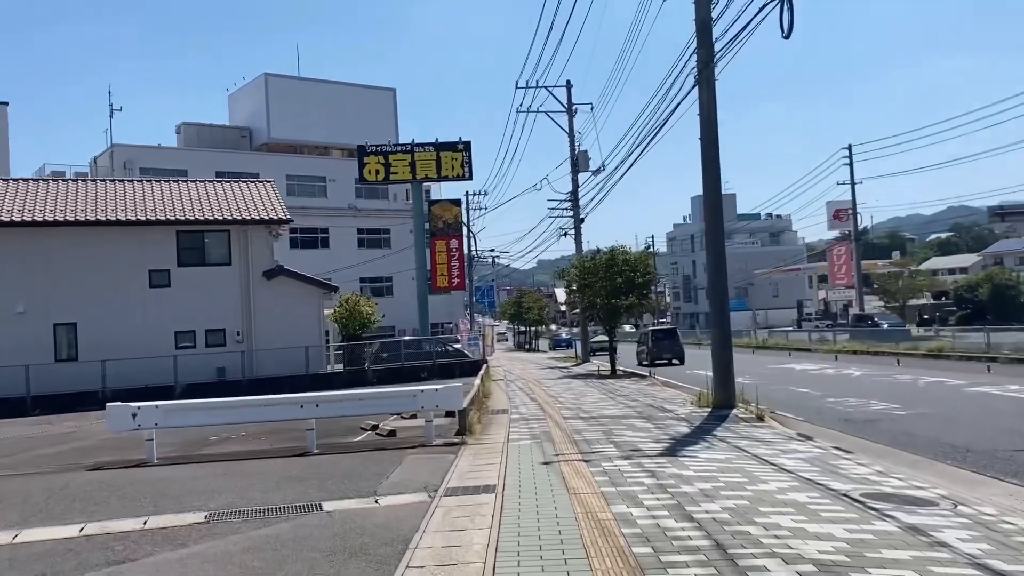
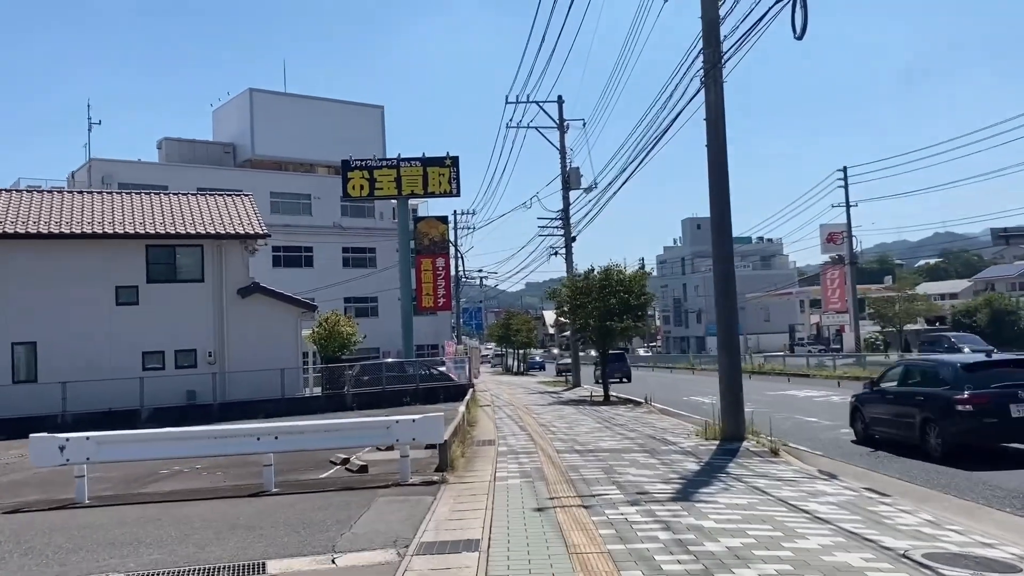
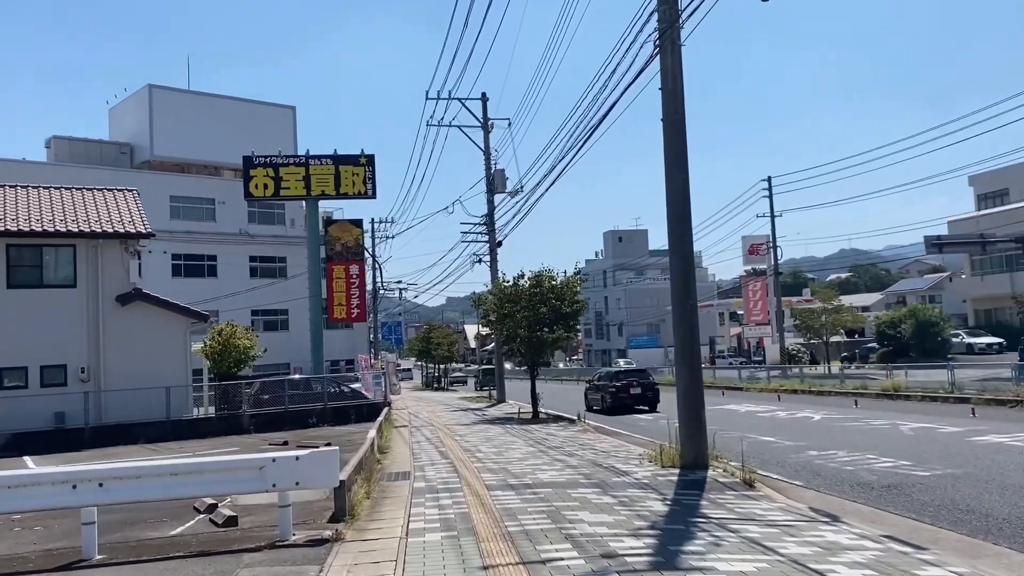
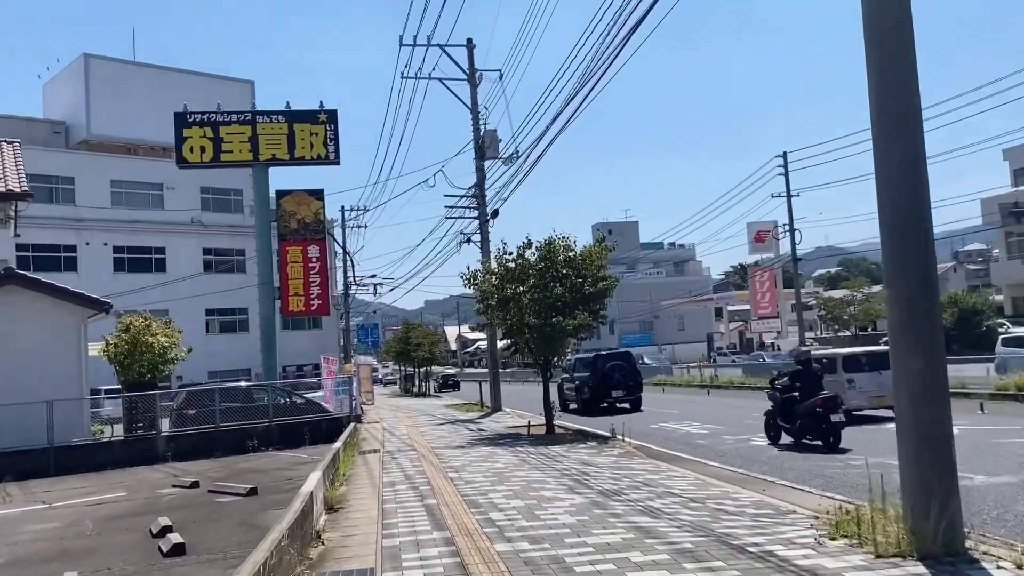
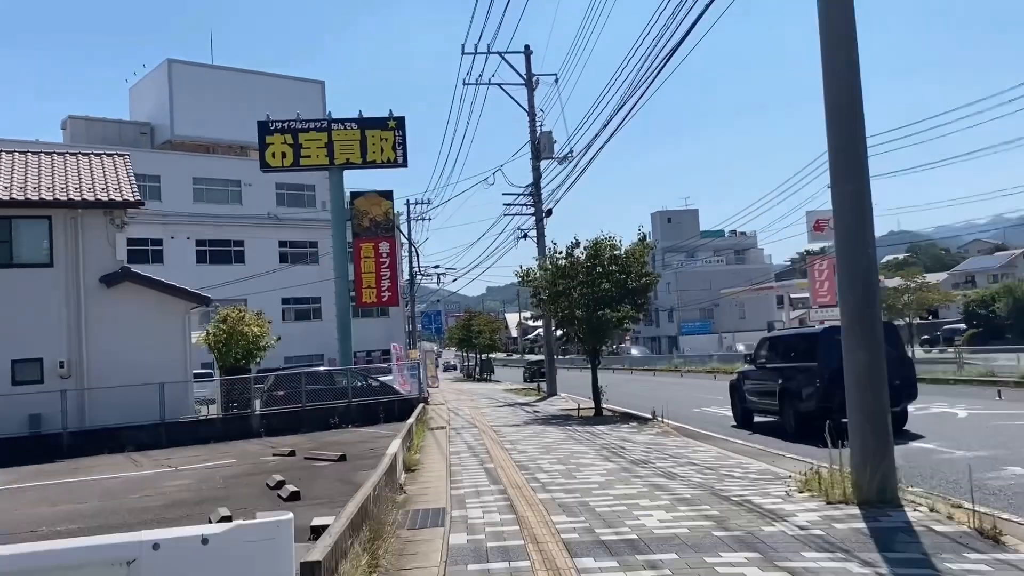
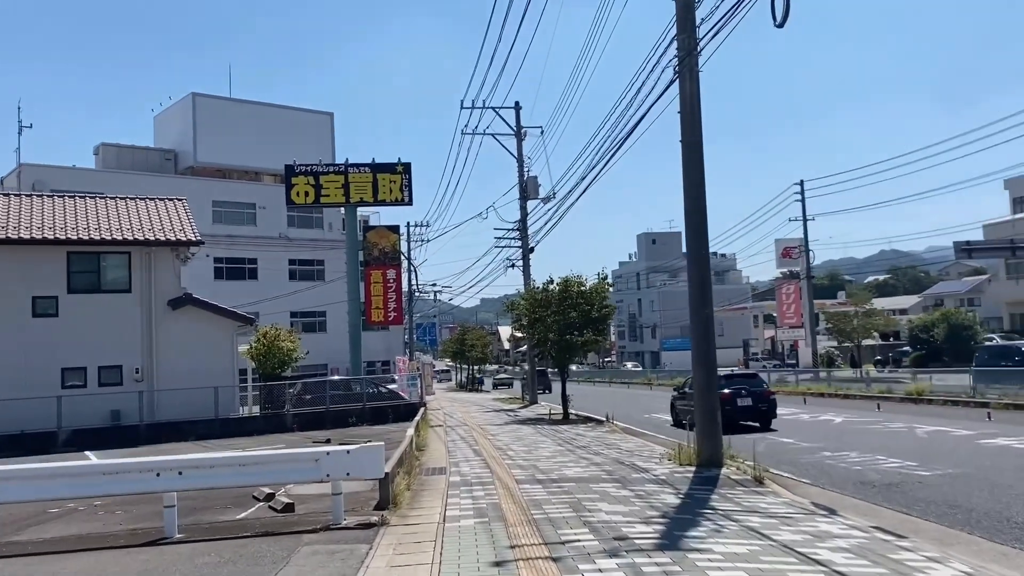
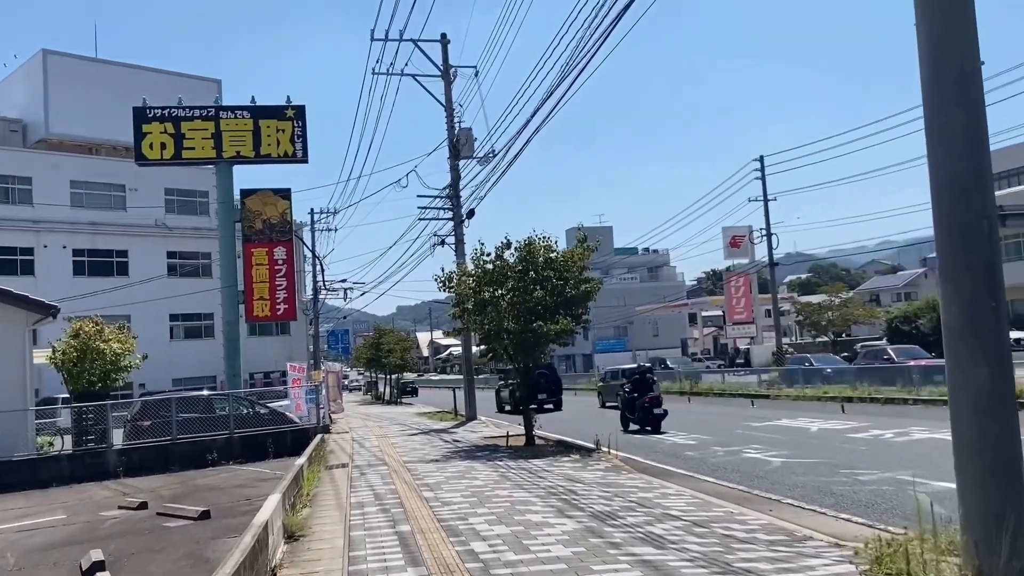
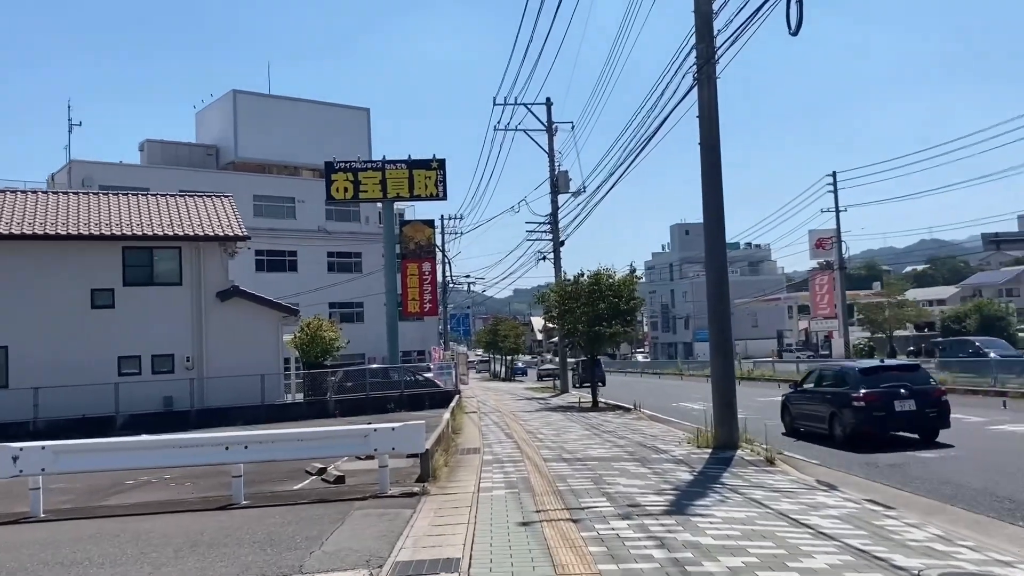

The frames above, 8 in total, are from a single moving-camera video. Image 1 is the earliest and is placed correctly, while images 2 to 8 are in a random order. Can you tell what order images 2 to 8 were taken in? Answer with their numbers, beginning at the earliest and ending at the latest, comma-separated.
2, 8, 6, 3, 5, 4, 7
